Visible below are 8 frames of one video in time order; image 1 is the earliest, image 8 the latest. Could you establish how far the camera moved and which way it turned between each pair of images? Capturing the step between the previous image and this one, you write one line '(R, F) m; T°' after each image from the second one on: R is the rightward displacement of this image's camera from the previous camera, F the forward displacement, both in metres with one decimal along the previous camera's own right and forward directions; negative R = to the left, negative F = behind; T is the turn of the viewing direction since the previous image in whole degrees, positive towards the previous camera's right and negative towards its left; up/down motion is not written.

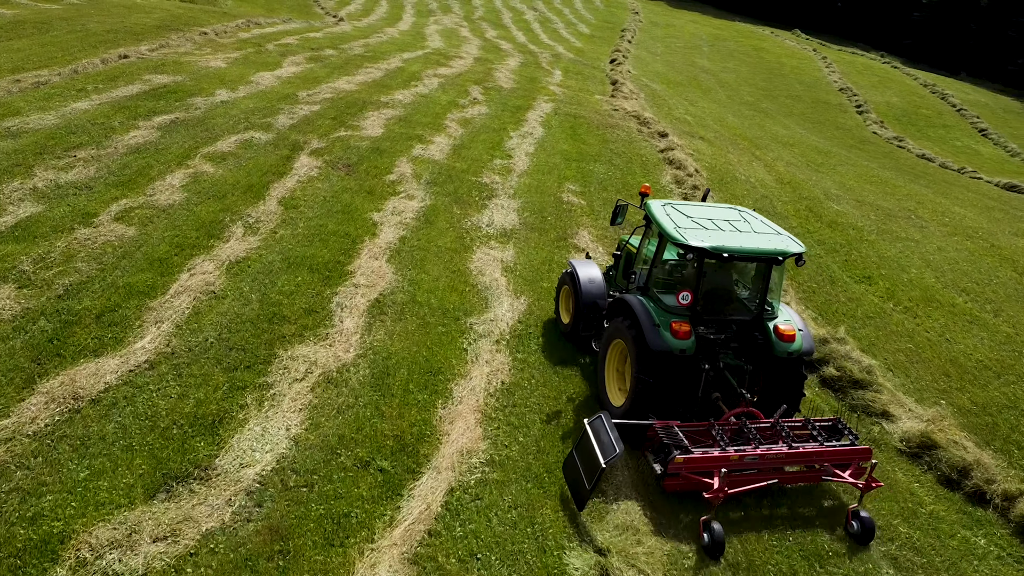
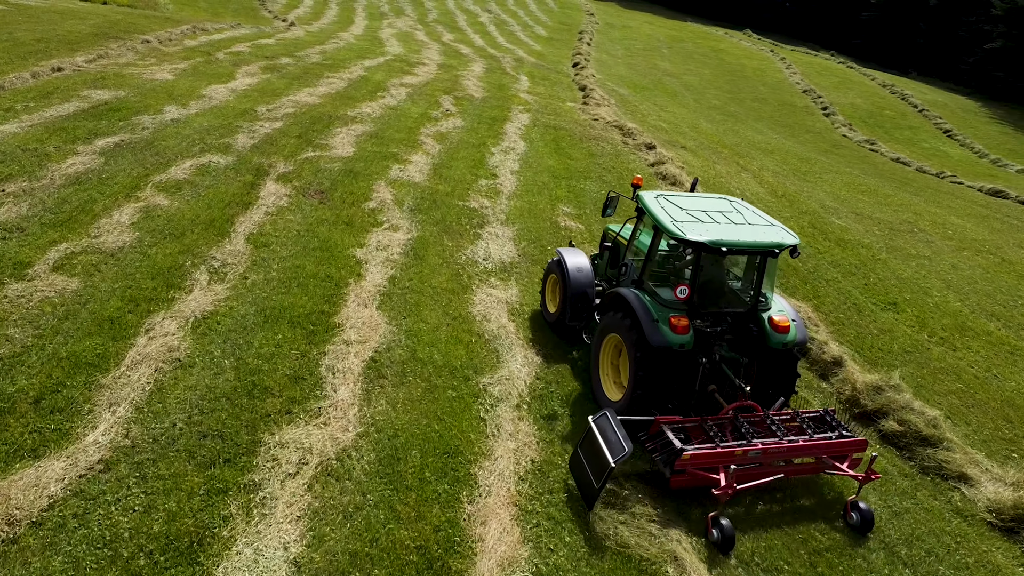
(-0.6, +1.1) m; +4°
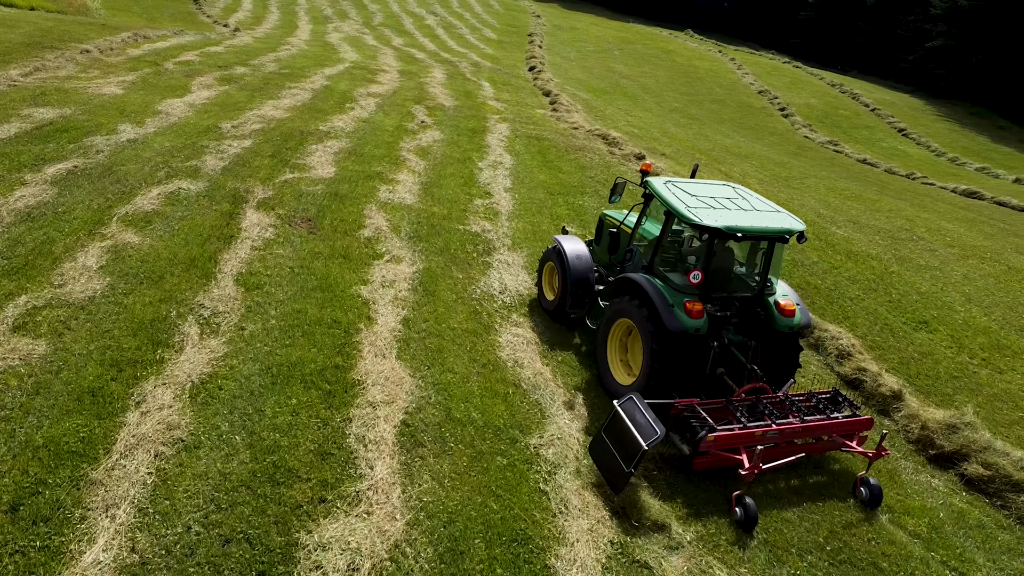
(-0.8, +0.9) m; +4°
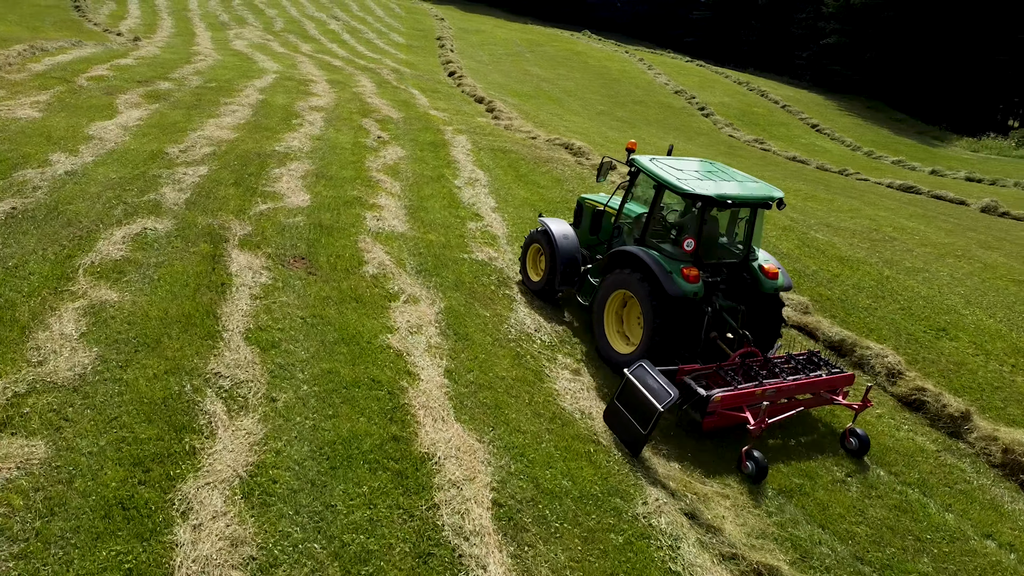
(-1.3, +0.8) m; +7°
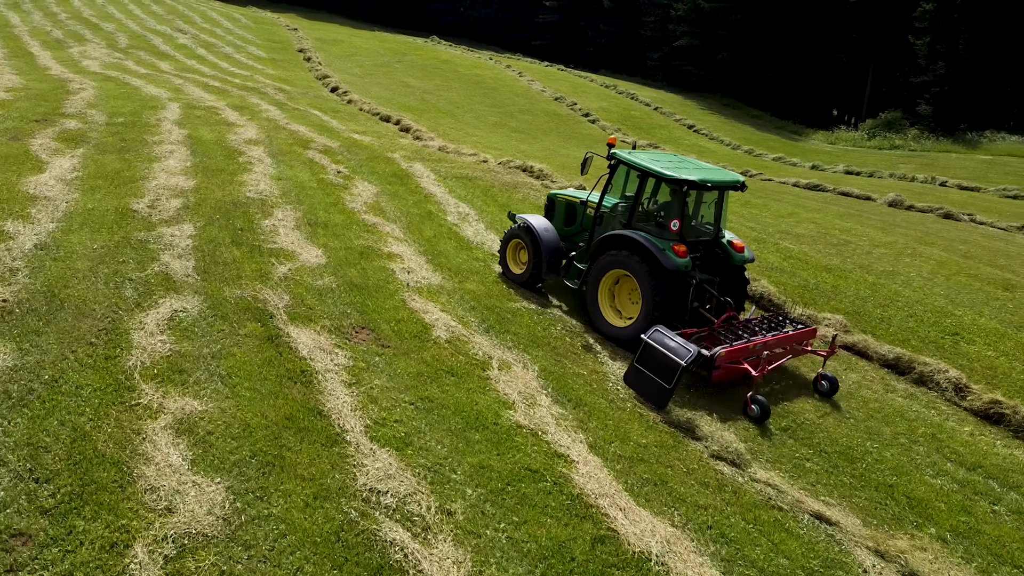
(-2.1, +0.8) m; +11°
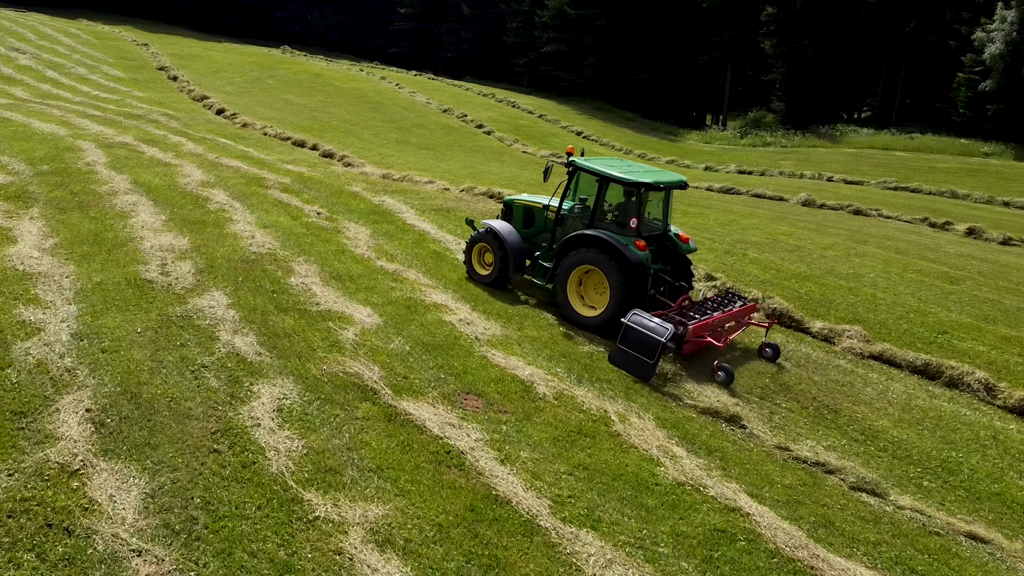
(-2.1, +0.4) m; +11°
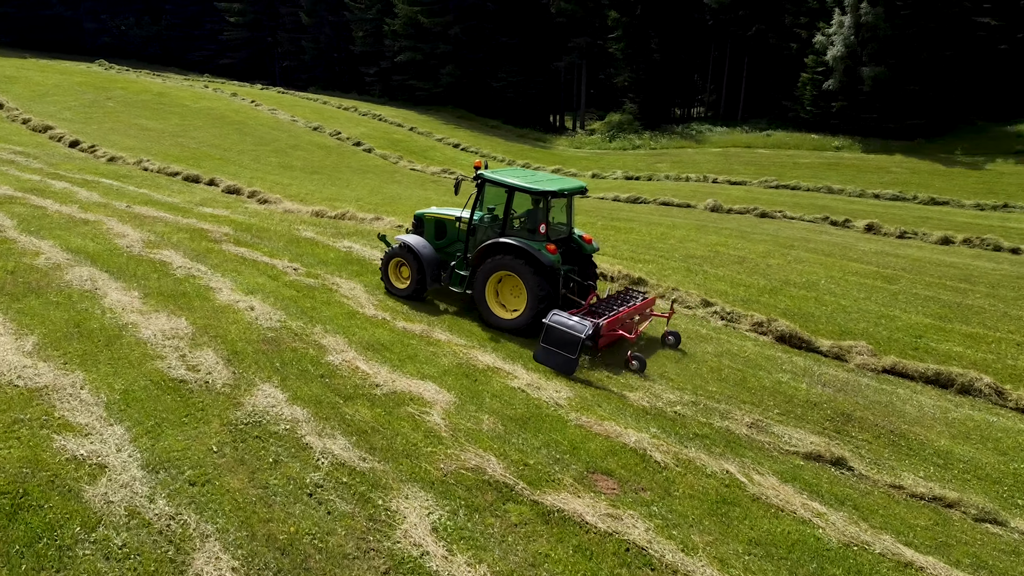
(-2.2, +0.7) m; +12°
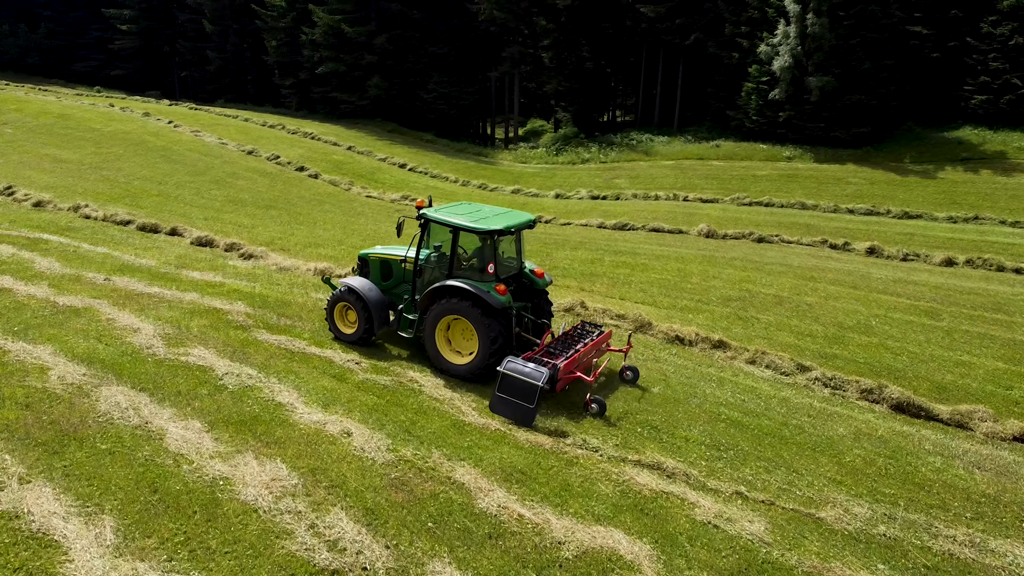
(-2.2, +1.4) m; +7°
